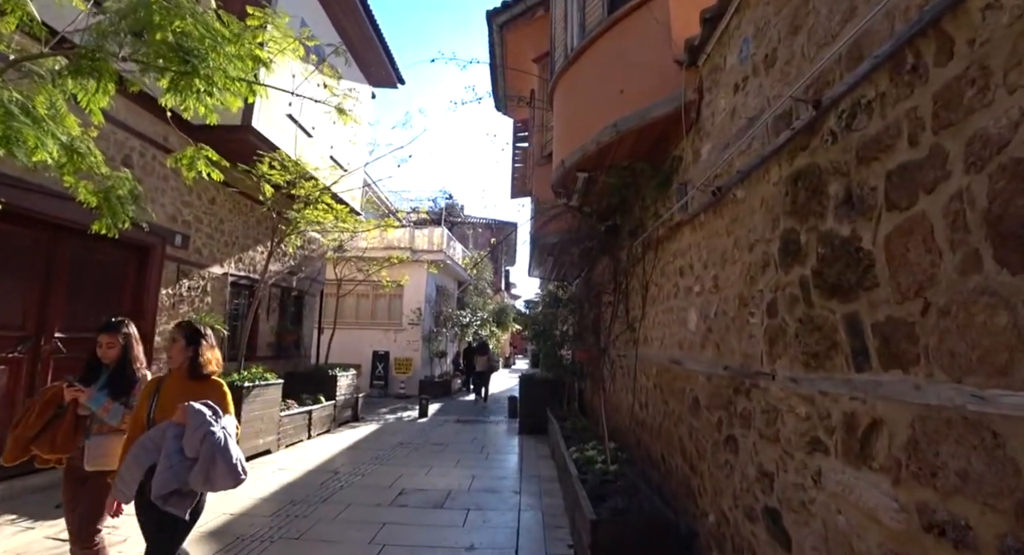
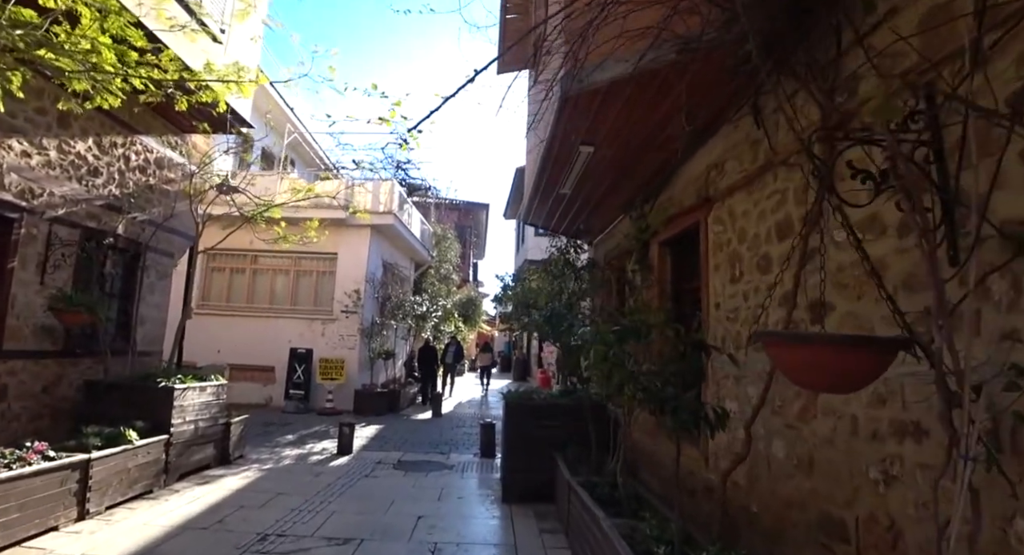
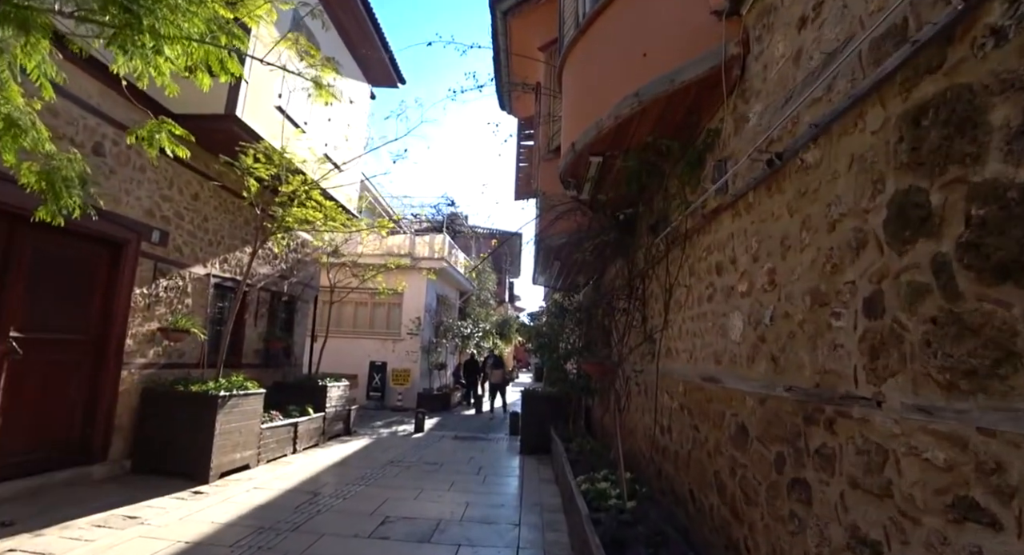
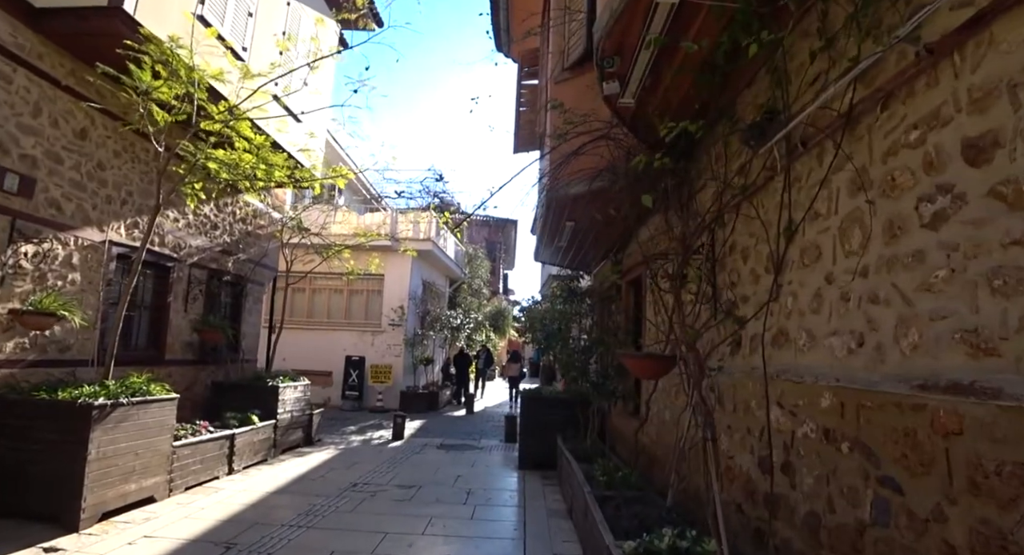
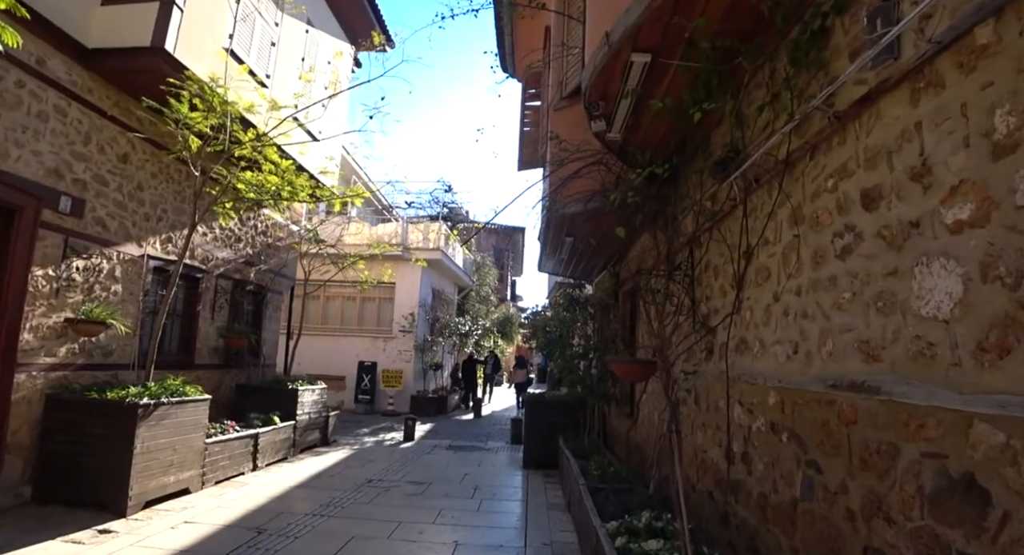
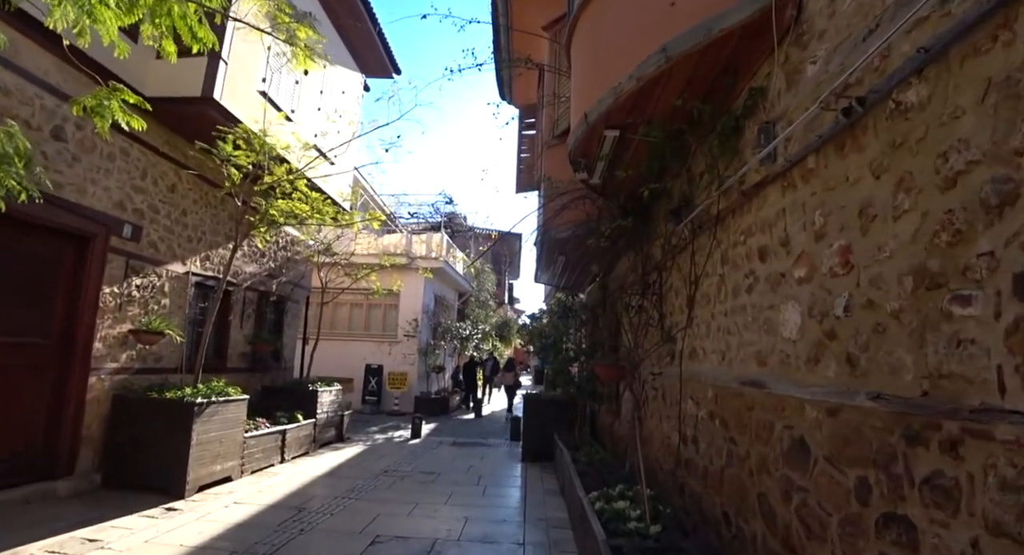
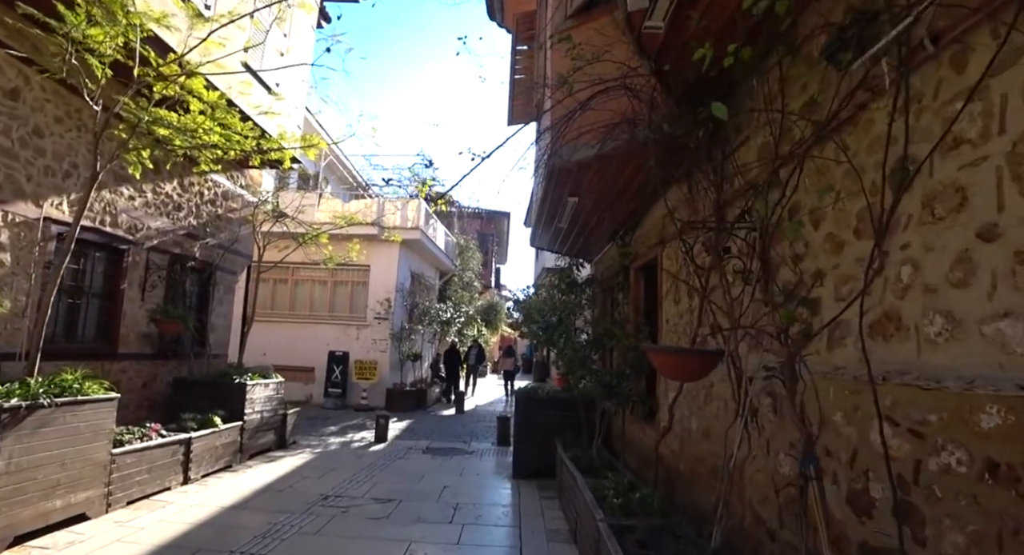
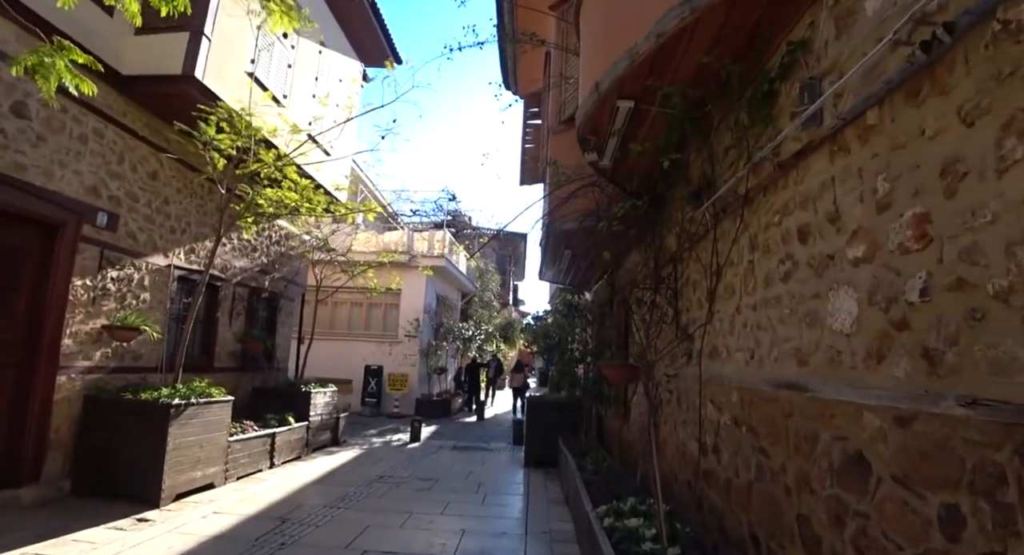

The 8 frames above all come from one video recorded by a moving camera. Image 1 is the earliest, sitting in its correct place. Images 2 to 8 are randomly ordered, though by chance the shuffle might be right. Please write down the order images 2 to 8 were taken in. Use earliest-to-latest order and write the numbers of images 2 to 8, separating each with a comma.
3, 6, 8, 5, 4, 7, 2
